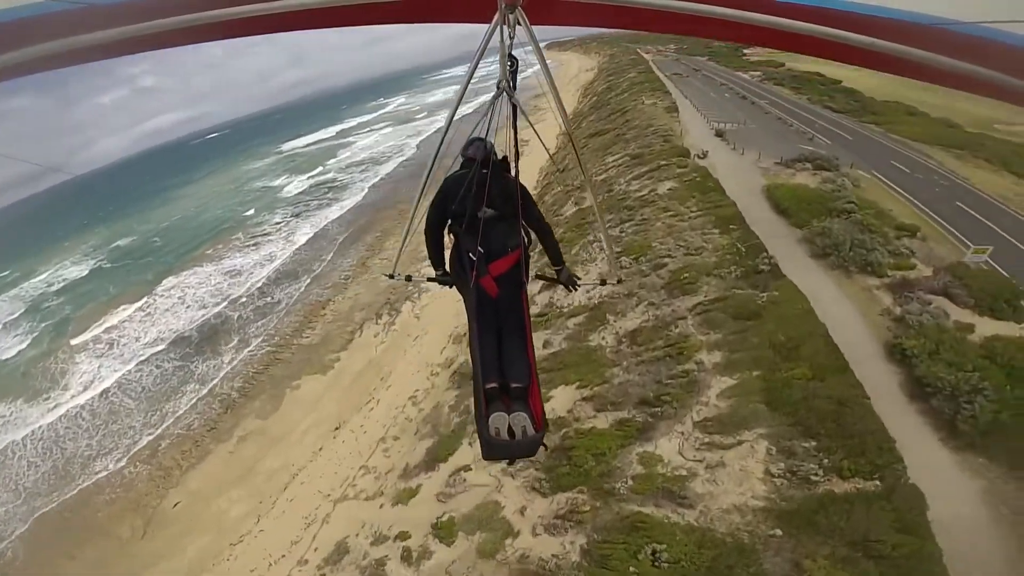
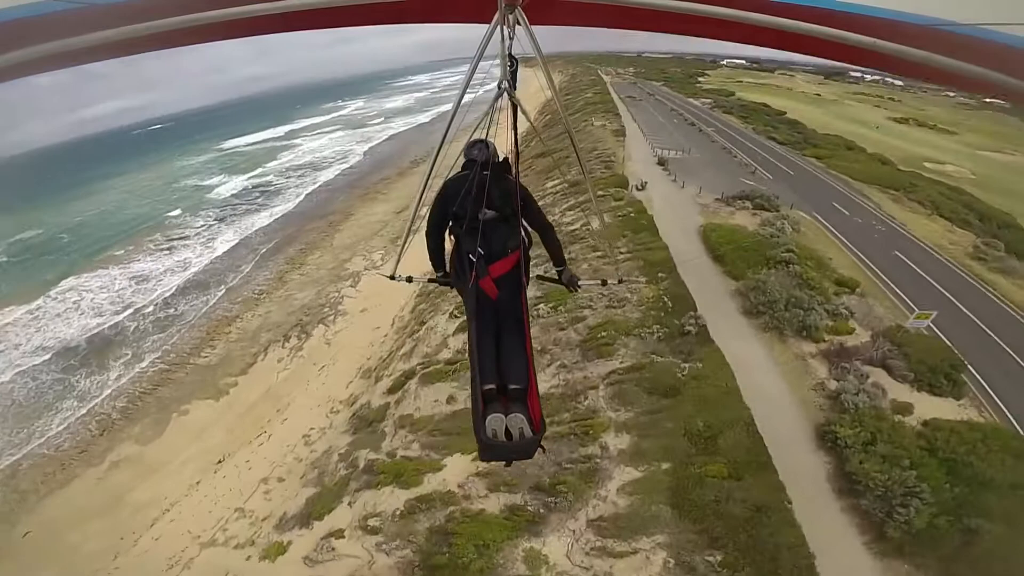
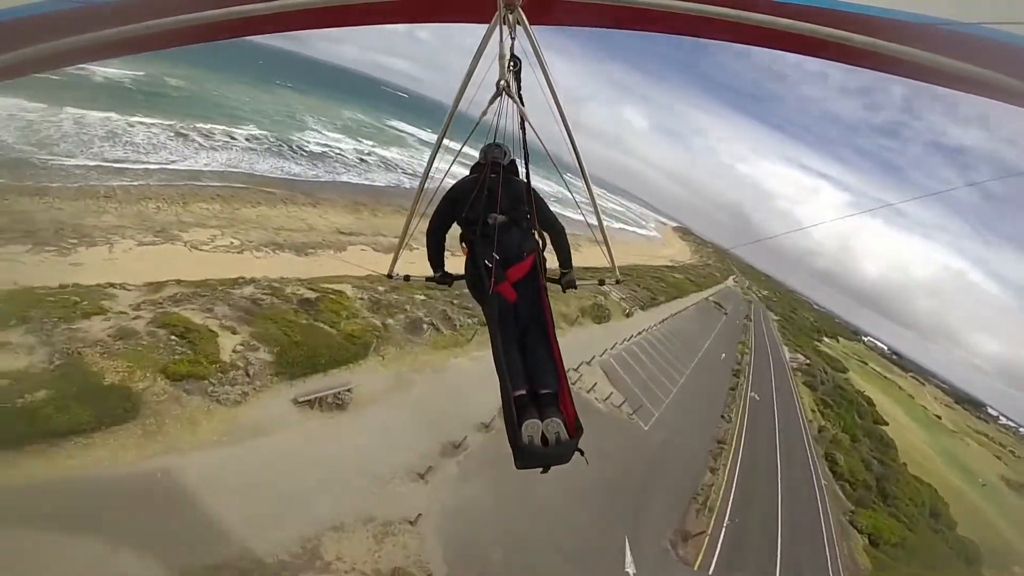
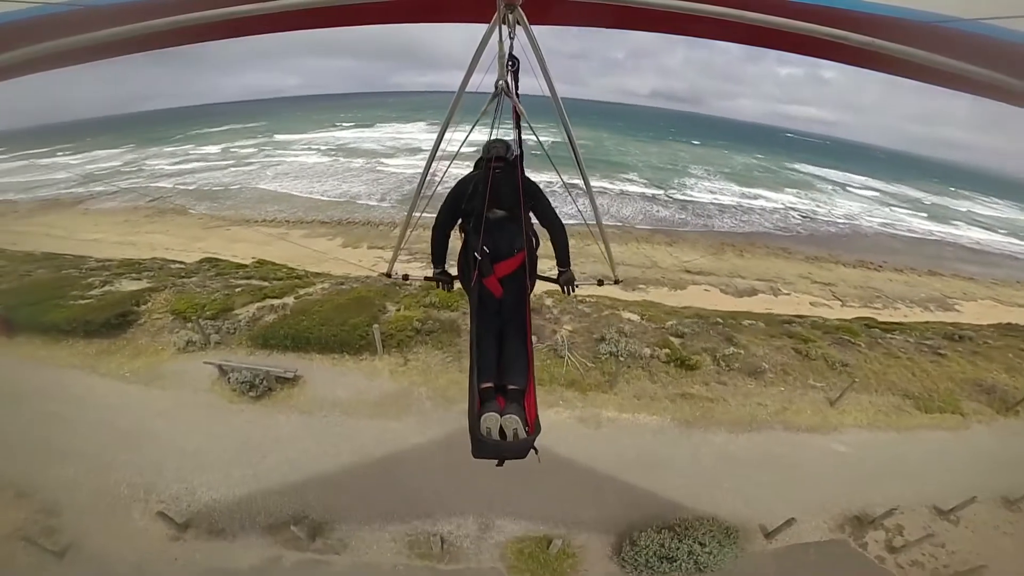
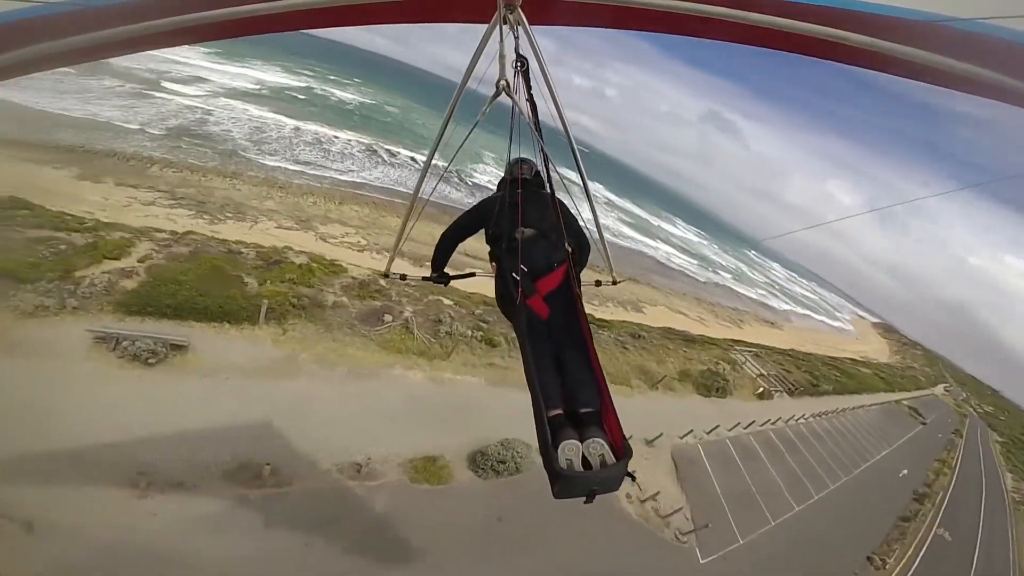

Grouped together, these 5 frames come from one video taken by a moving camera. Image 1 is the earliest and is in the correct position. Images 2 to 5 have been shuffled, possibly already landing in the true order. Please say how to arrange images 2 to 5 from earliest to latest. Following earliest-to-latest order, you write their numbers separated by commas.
2, 3, 5, 4
